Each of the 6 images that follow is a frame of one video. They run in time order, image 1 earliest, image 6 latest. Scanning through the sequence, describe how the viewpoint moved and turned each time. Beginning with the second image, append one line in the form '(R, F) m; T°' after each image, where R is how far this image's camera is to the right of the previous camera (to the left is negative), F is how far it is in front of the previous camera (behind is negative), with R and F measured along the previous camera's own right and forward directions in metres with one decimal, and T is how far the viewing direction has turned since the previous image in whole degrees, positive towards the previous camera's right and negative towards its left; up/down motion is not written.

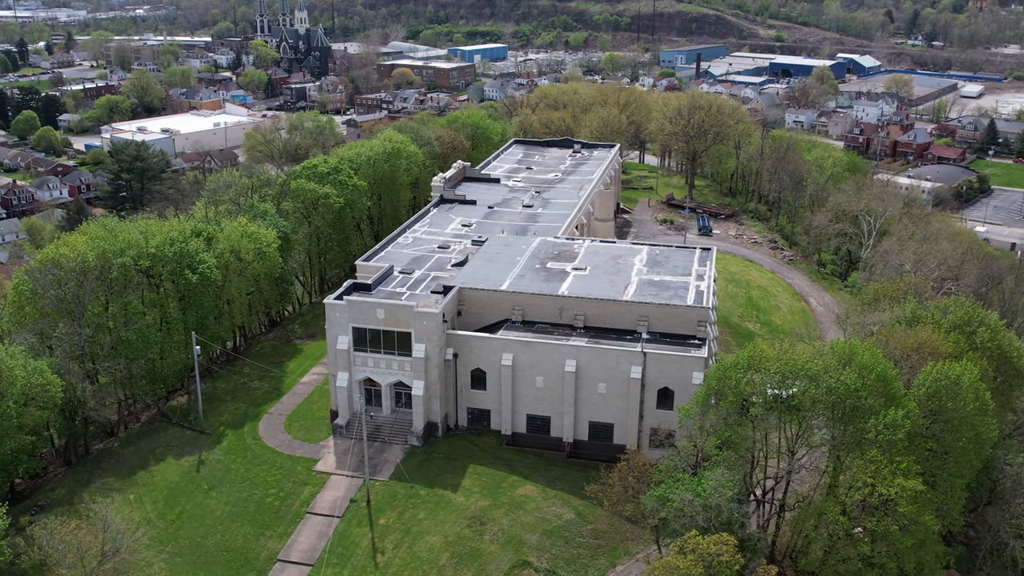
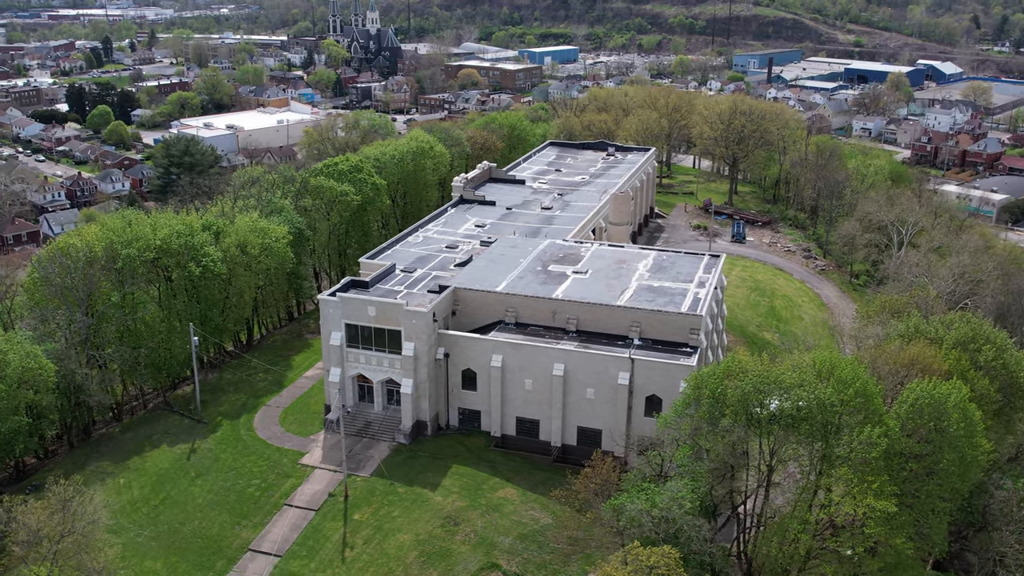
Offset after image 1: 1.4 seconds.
(+4.5, +0.3) m; -5°
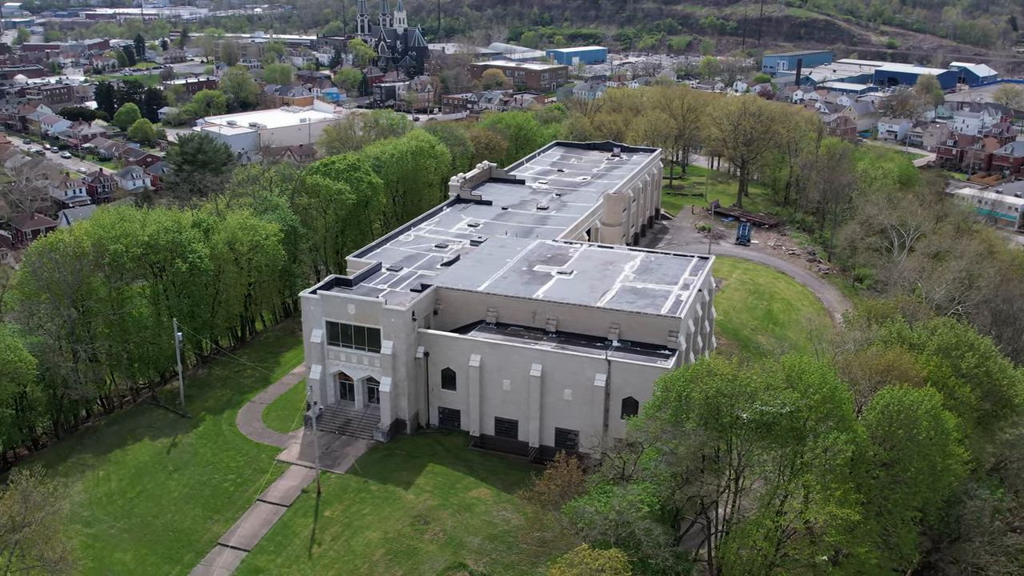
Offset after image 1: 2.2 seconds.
(+2.8, +0.1) m; -2°
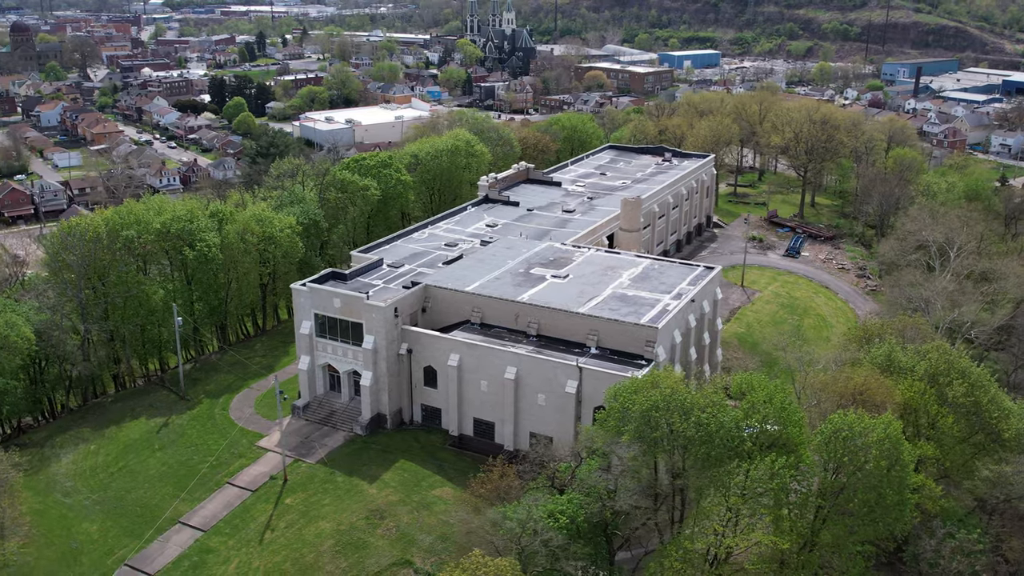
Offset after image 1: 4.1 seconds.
(+7.3, +0.7) m; -7°
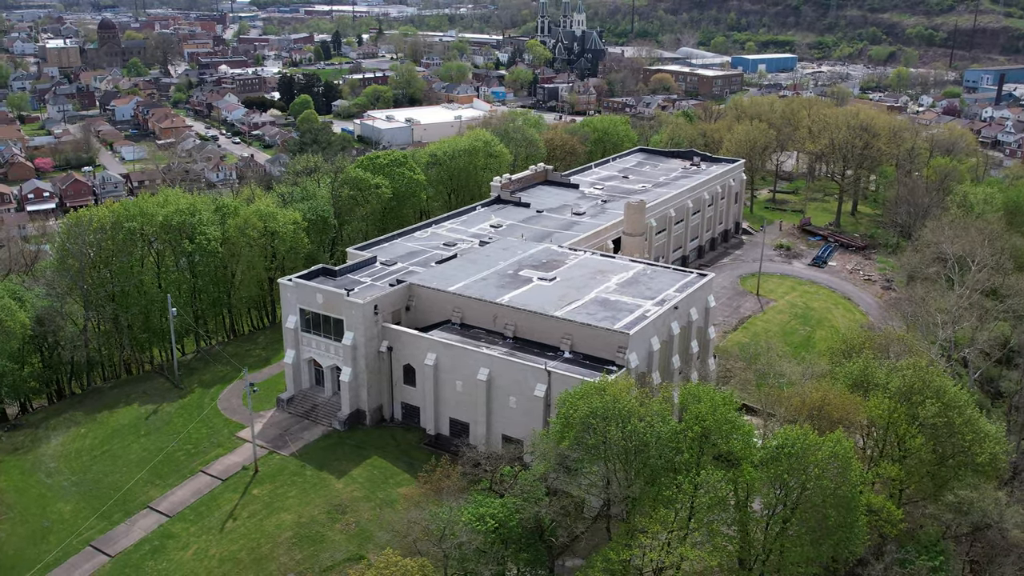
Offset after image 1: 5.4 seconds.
(+5.3, +0.4) m; -5°
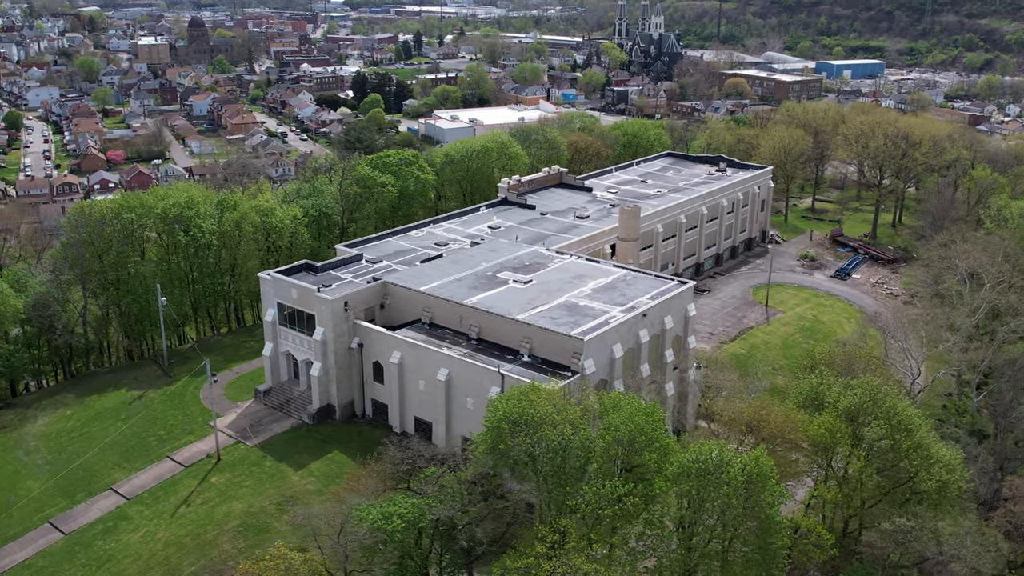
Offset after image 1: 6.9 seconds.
(+6.5, +0.5) m; -6°
